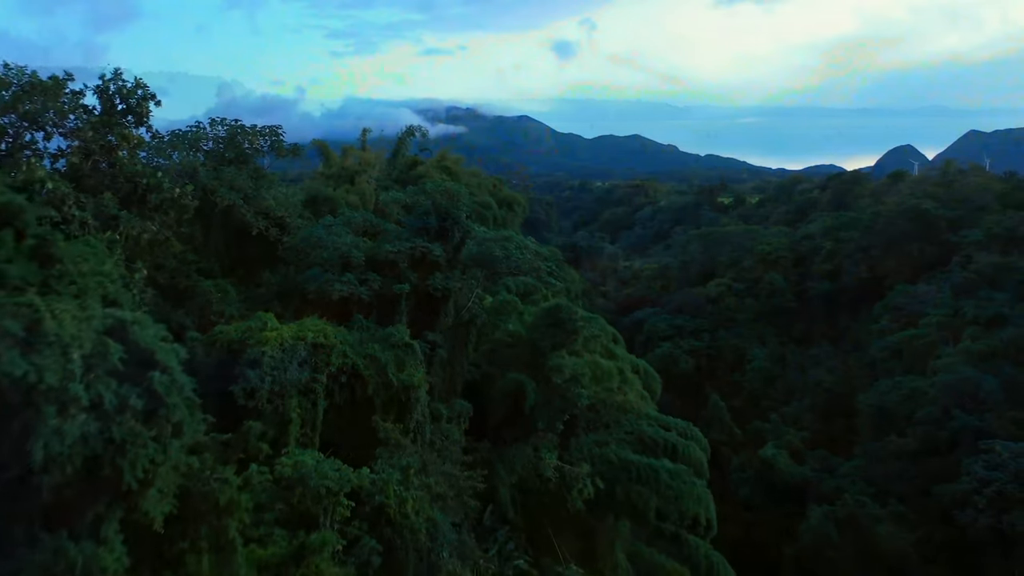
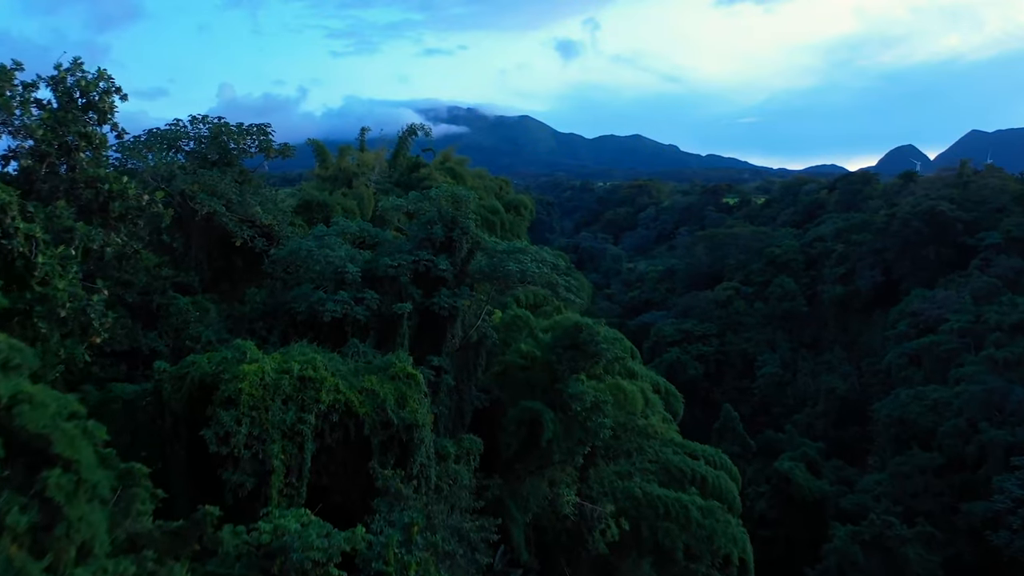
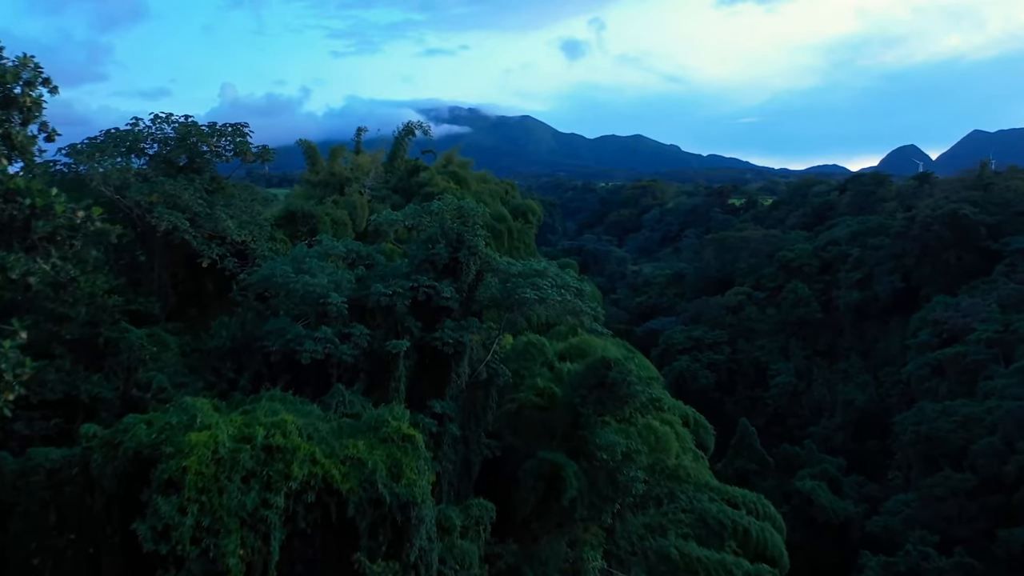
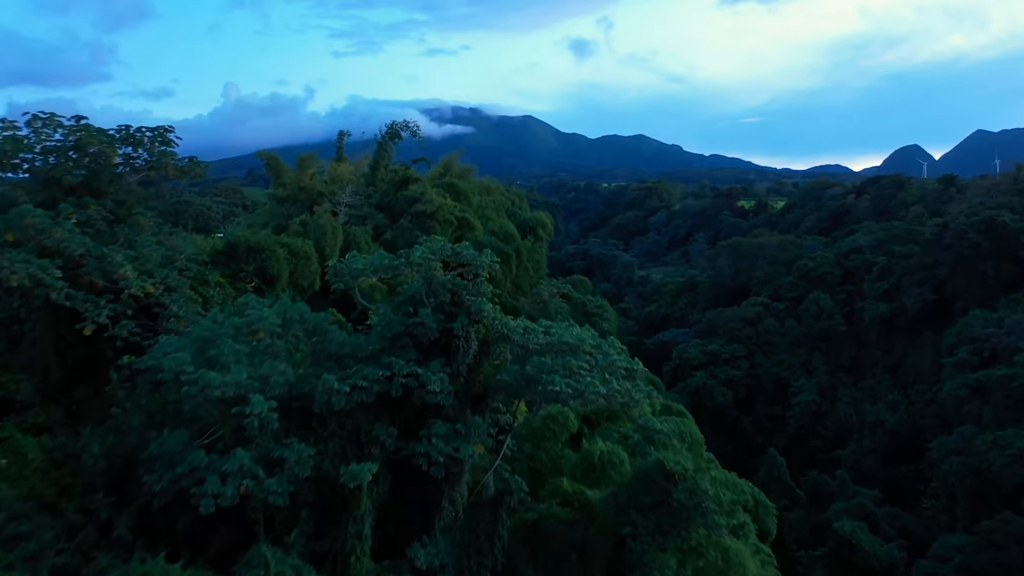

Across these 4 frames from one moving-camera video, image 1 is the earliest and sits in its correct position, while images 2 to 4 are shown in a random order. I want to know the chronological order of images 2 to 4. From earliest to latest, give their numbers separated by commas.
2, 3, 4
